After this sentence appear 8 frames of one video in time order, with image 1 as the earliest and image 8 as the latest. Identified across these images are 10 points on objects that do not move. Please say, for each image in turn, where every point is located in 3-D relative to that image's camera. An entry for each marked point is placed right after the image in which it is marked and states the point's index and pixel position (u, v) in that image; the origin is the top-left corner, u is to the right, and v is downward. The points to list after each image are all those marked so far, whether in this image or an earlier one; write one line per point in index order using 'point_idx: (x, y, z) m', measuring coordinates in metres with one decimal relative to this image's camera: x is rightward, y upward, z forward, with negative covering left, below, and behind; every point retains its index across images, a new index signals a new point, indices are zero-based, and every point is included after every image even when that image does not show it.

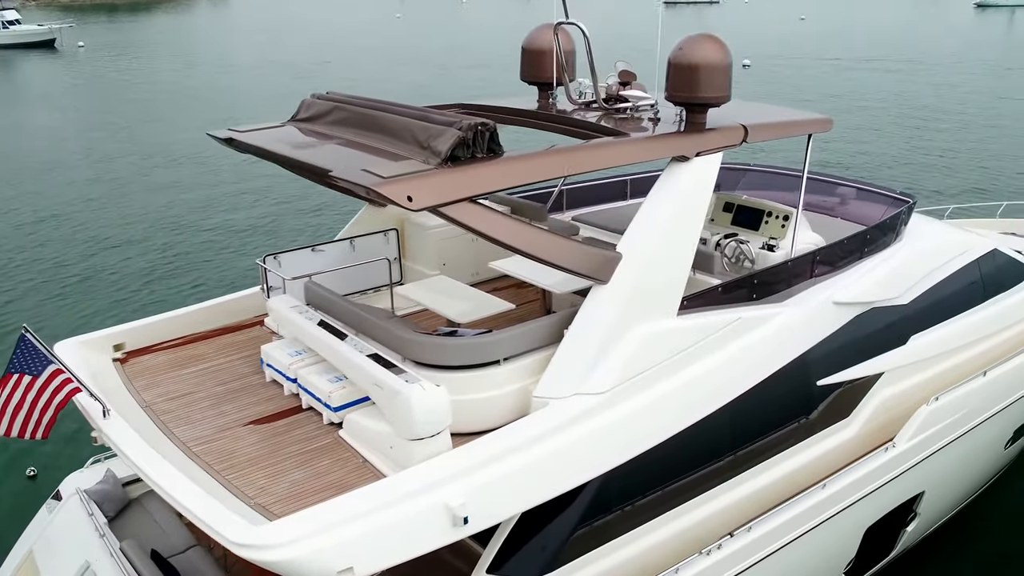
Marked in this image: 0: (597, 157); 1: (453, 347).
0: (+0.4, +0.6, +3.8) m
1: (-0.3, -0.3, +3.6) m
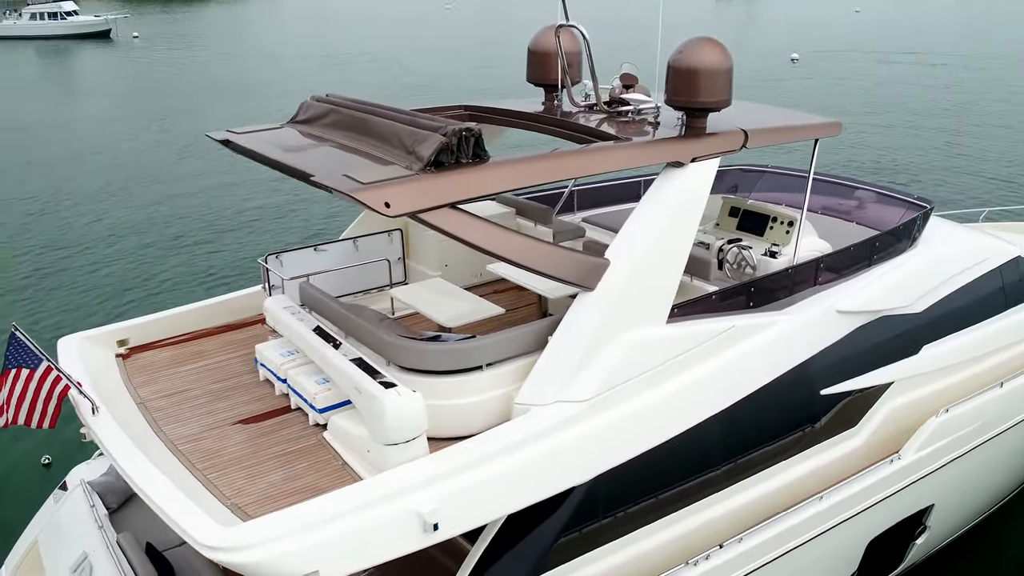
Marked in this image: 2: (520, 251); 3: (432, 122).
0: (+0.4, +0.6, +3.8) m
1: (-0.4, -0.3, +3.6) m
2: (0.0, +0.2, +3.5) m
3: (-0.4, +0.8, +3.7) m
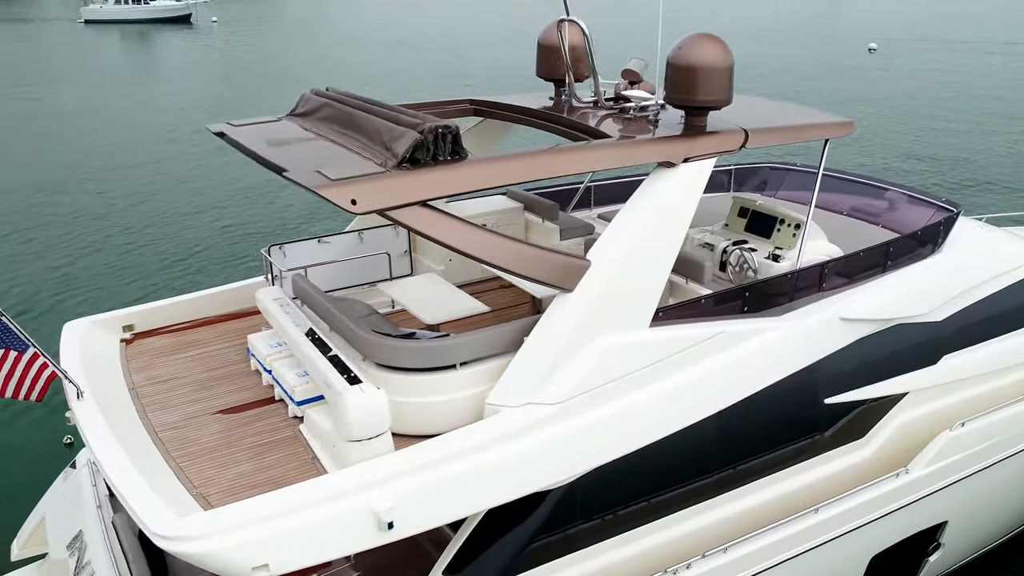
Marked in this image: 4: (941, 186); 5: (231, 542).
0: (+0.3, +0.6, +3.7) m
1: (-0.5, -0.3, +3.6) m
2: (-0.1, +0.2, +3.5) m
3: (-0.5, +0.8, +3.7) m
4: (+7.3, +1.7, +13.2) m
5: (-1.0, -0.9, +2.9) m
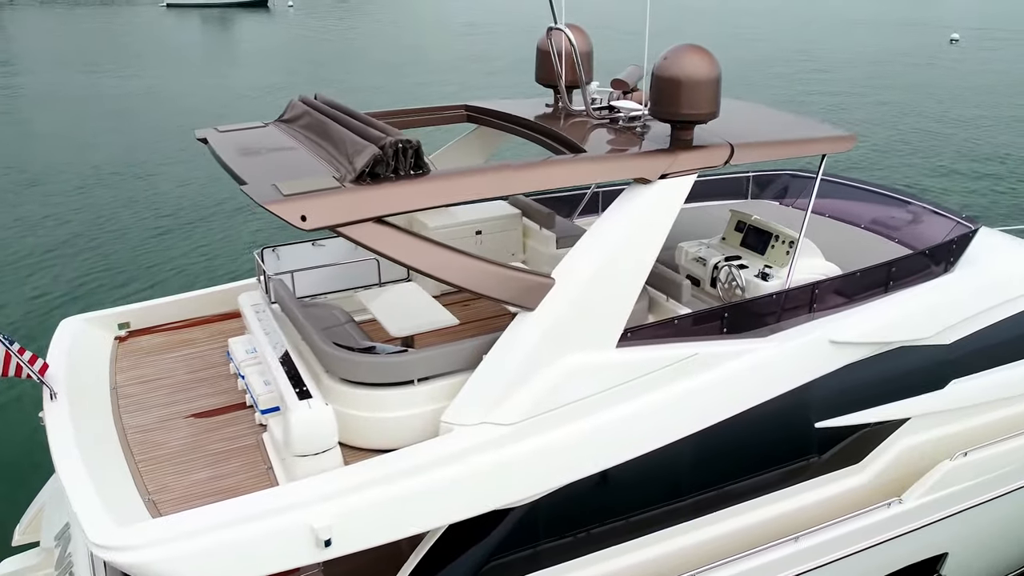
0: (+0.1, +0.5, +3.7) m
1: (-0.7, -0.3, +3.6) m
2: (-0.3, +0.1, +3.5) m
3: (-0.6, +0.7, +3.7) m
4: (+7.9, +1.5, +12.6) m
5: (-1.3, -1.0, +2.9) m
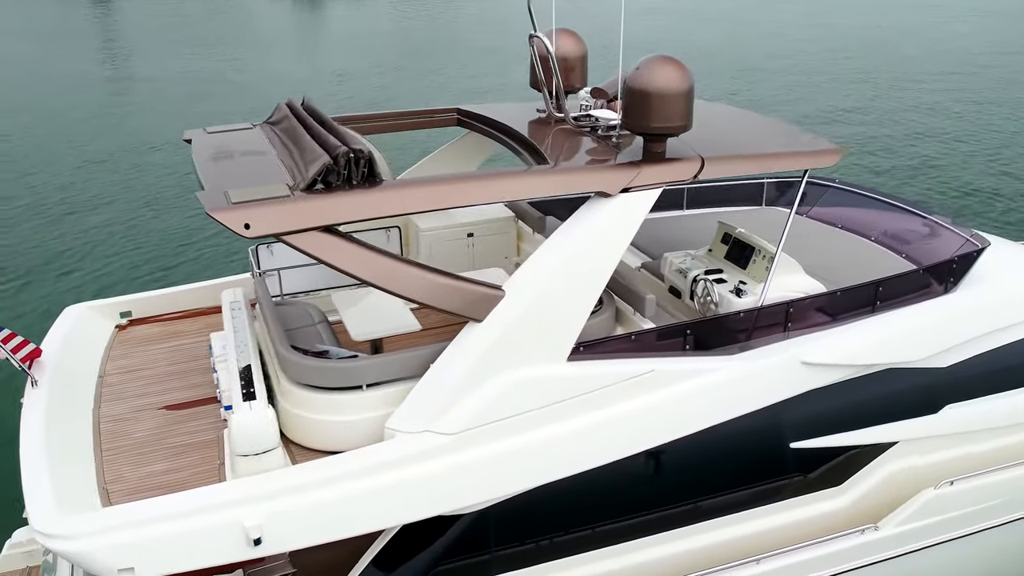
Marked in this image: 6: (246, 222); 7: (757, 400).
0: (-0.1, +0.5, +3.7) m
1: (-0.9, -0.4, +3.7) m
2: (-0.5, +0.1, +3.5) m
3: (-0.8, +0.7, +3.8) m
4: (+8.4, +1.3, +11.9) m
5: (-1.6, -1.0, +3.1) m
6: (-1.1, +0.3, +3.3) m
7: (+1.3, -0.6, +4.1) m
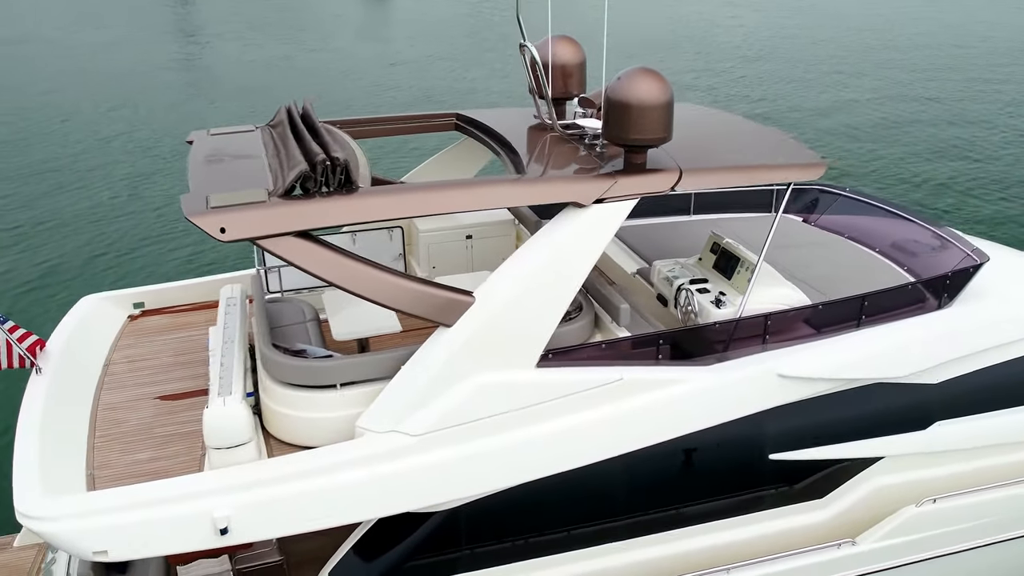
0: (-0.2, +0.4, +3.8) m
1: (-1.1, -0.4, +3.8) m
2: (-0.7, 0.0, +3.6) m
3: (-0.9, +0.7, +3.9) m
4: (+8.8, +1.2, +11.5) m
5: (-1.8, -1.0, +3.3) m
6: (-1.3, +0.3, +3.4) m
7: (+1.2, -0.6, +4.1) m
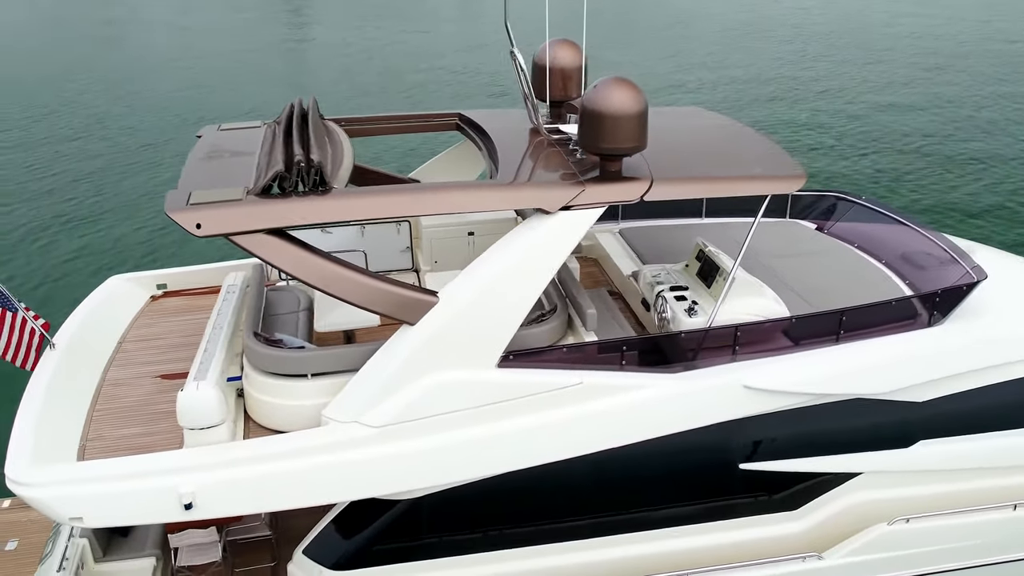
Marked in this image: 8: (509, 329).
0: (-0.4, +0.4, +3.9) m
1: (-1.2, -0.3, +4.0) m
2: (-0.8, 0.0, +3.8) m
3: (-1.1, +0.7, +4.1) m
4: (+9.3, +0.9, +10.8) m
5: (-2.1, -0.9, +3.6) m
6: (-1.5, +0.3, +3.7) m
7: (+1.0, -0.7, +4.2) m
8: (0.0, -0.2, +4.0) m
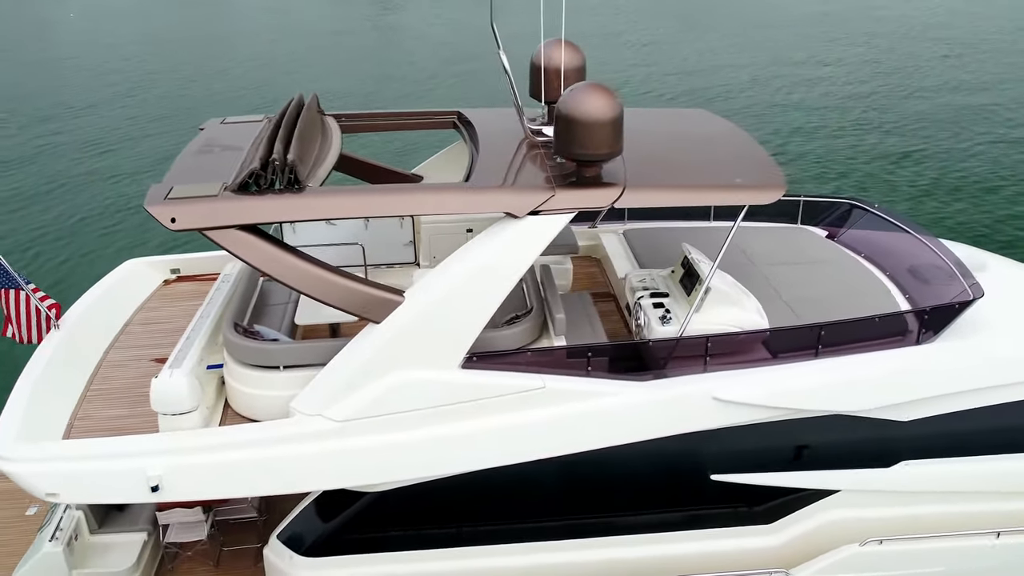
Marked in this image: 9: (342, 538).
0: (-0.5, +0.4, +4.0) m
1: (-1.4, -0.3, +4.2) m
2: (-1.0, +0.1, +3.9) m
3: (-1.2, +0.8, +4.2) m
4: (+9.6, +0.6, +10.1) m
5: (-2.3, -0.9, +3.8) m
6: (-1.6, +0.3, +3.8) m
7: (+0.8, -0.7, +4.1) m
8: (-0.2, -0.2, +4.0) m
9: (-0.9, -1.4, +4.5) m
